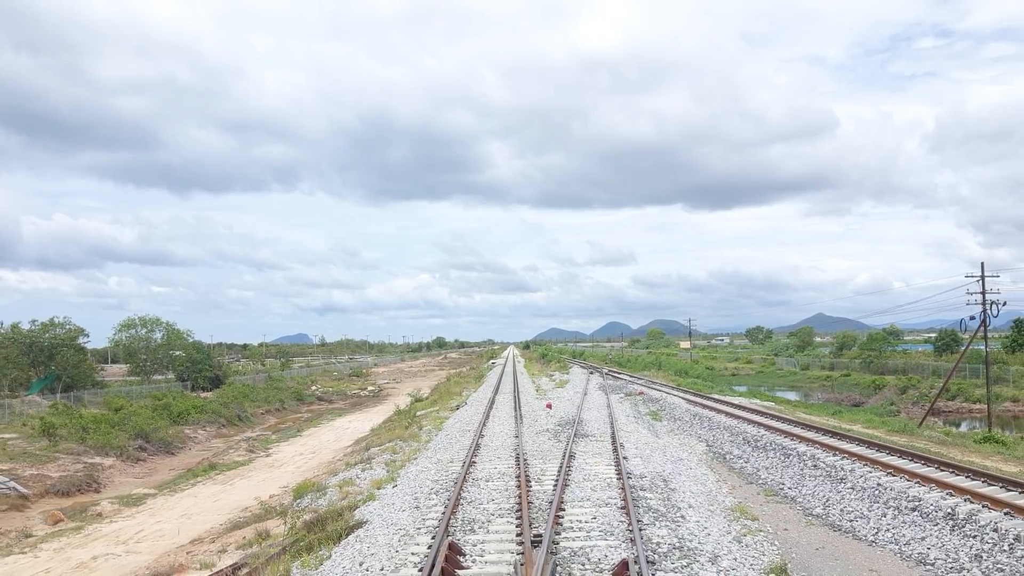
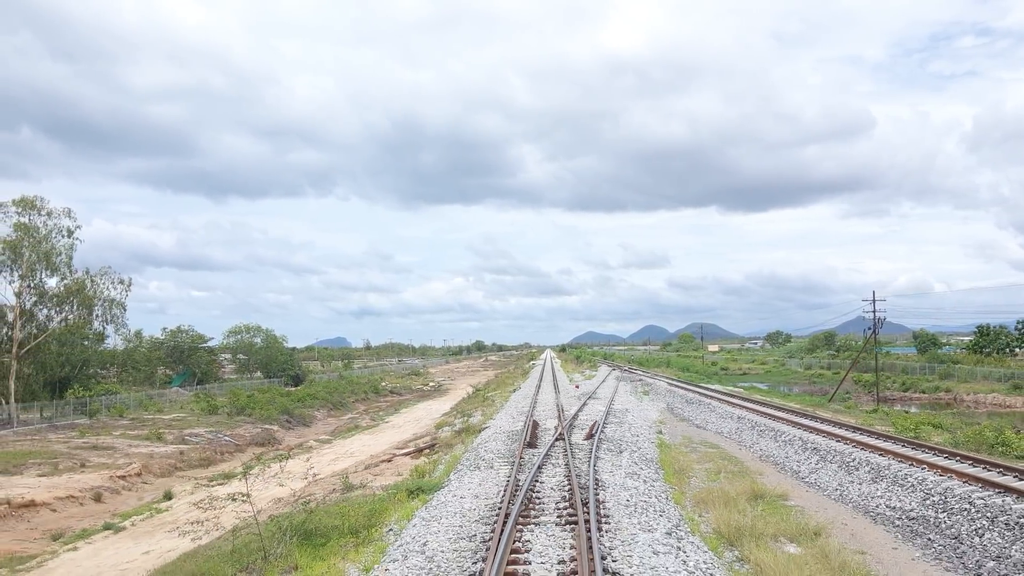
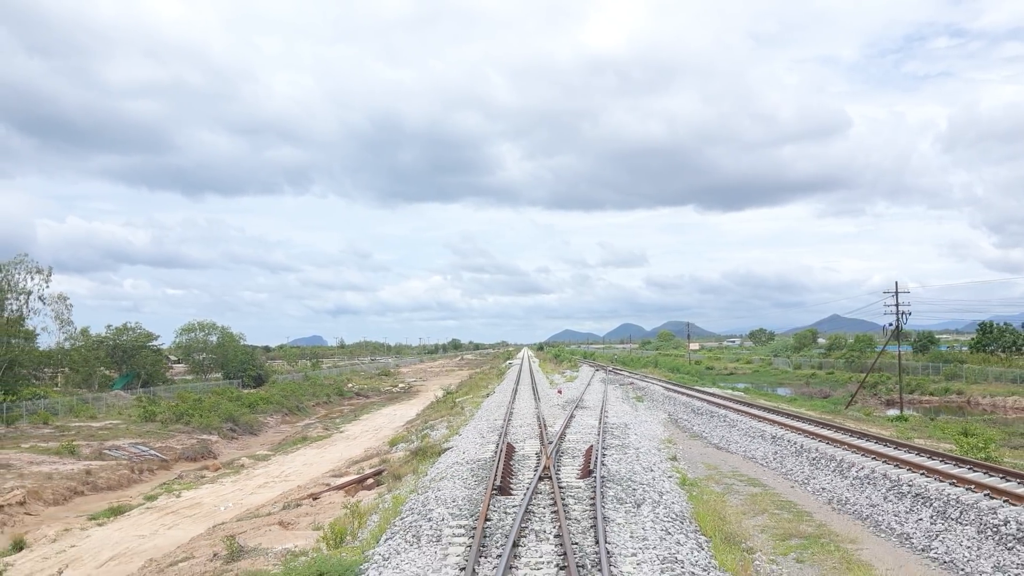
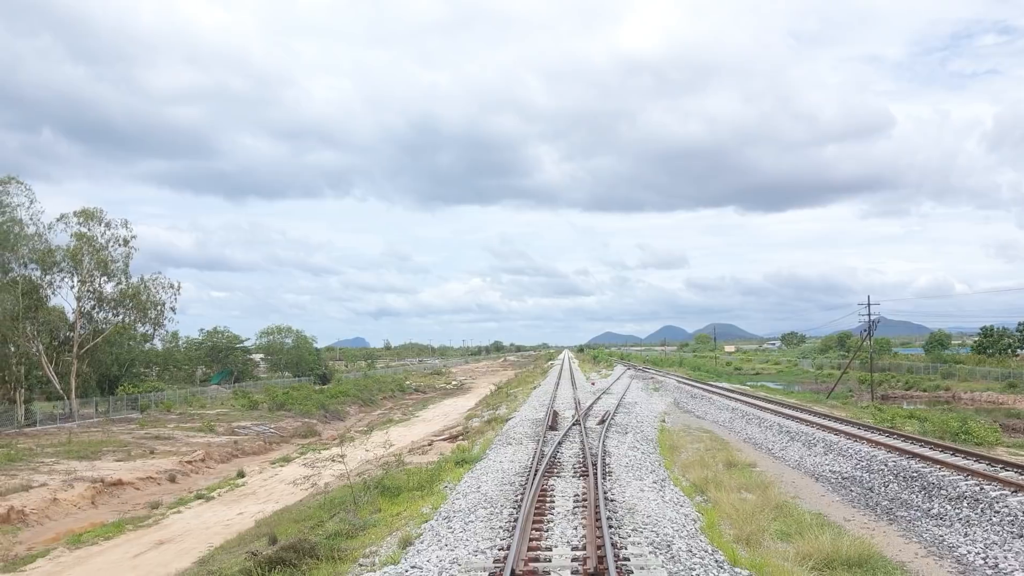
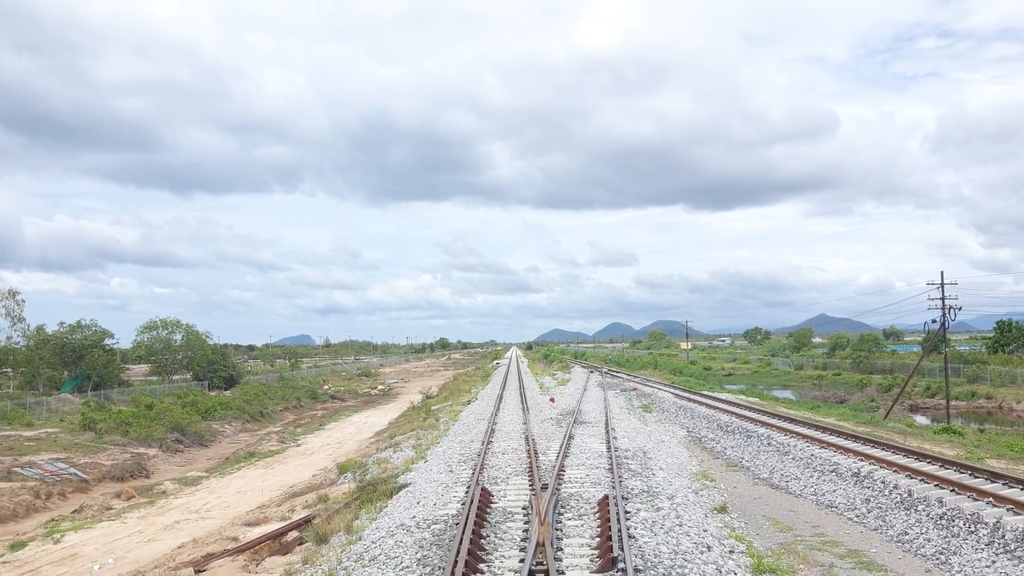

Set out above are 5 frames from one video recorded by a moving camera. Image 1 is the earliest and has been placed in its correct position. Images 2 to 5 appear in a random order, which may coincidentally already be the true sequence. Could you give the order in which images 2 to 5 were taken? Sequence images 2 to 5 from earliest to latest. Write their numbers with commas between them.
5, 3, 2, 4
